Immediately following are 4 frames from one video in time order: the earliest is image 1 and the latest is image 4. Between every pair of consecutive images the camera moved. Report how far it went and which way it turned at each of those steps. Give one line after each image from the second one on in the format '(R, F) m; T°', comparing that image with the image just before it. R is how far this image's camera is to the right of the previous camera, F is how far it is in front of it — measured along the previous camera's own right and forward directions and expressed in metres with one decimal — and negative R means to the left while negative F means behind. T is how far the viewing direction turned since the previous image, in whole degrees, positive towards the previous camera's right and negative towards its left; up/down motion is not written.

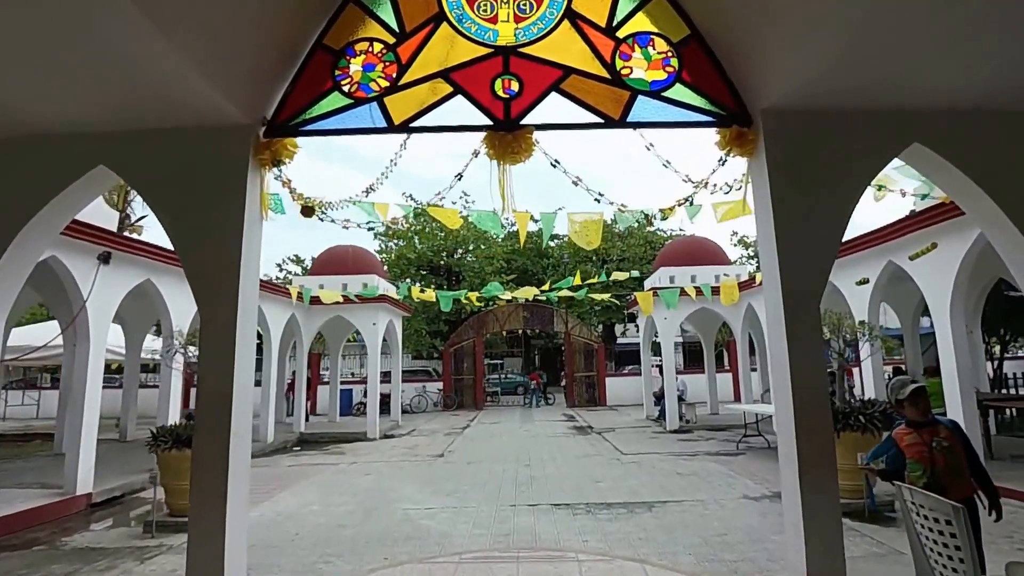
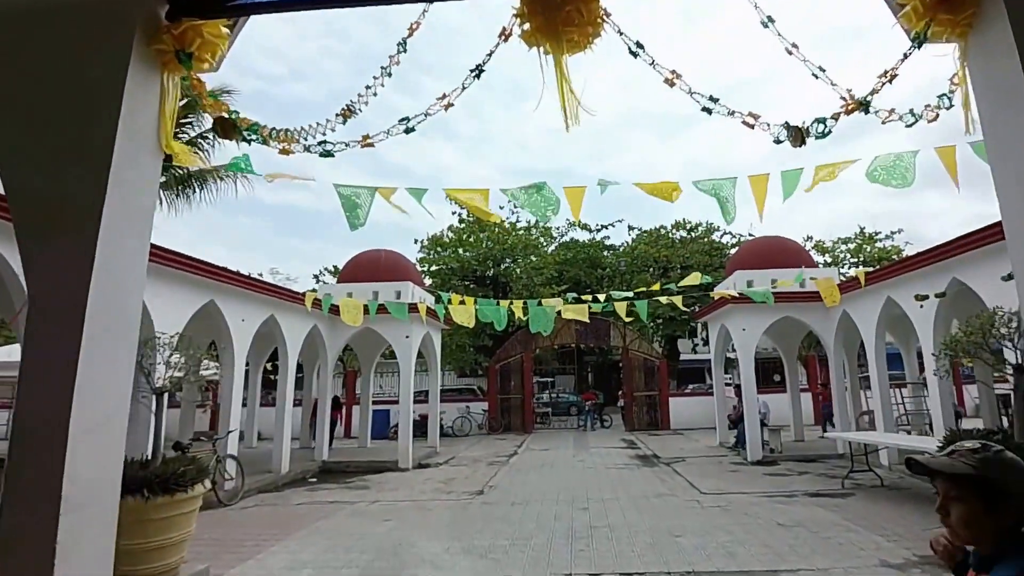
(0.0, +1.7) m; -4°
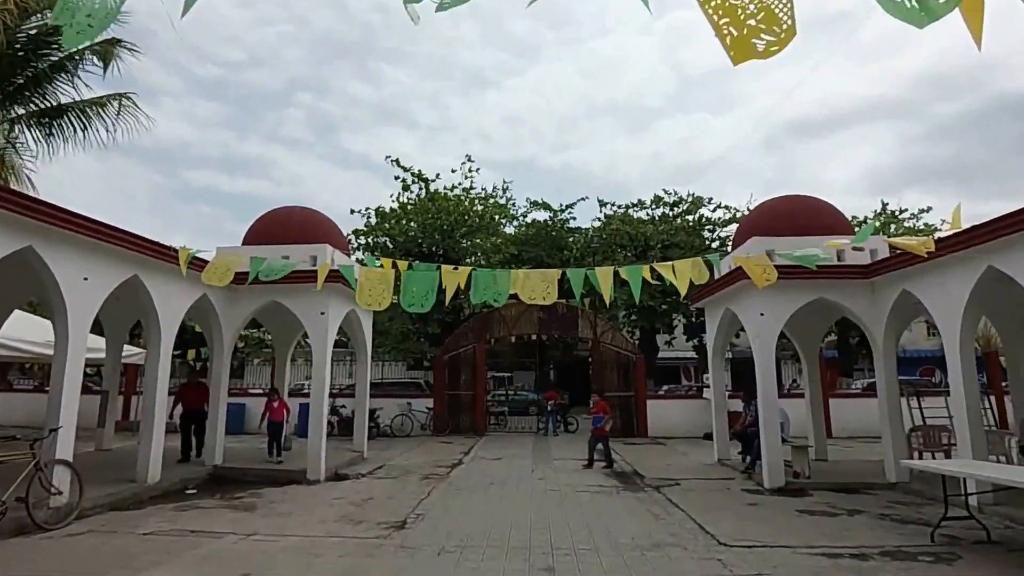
(+0.2, +2.7) m; +3°
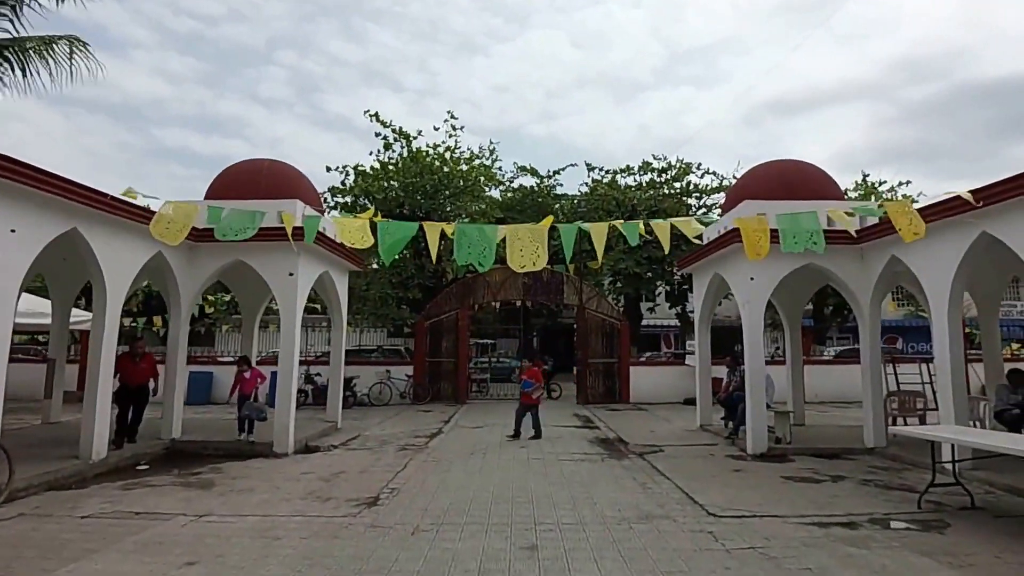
(0.0, +0.3) m; +2°
